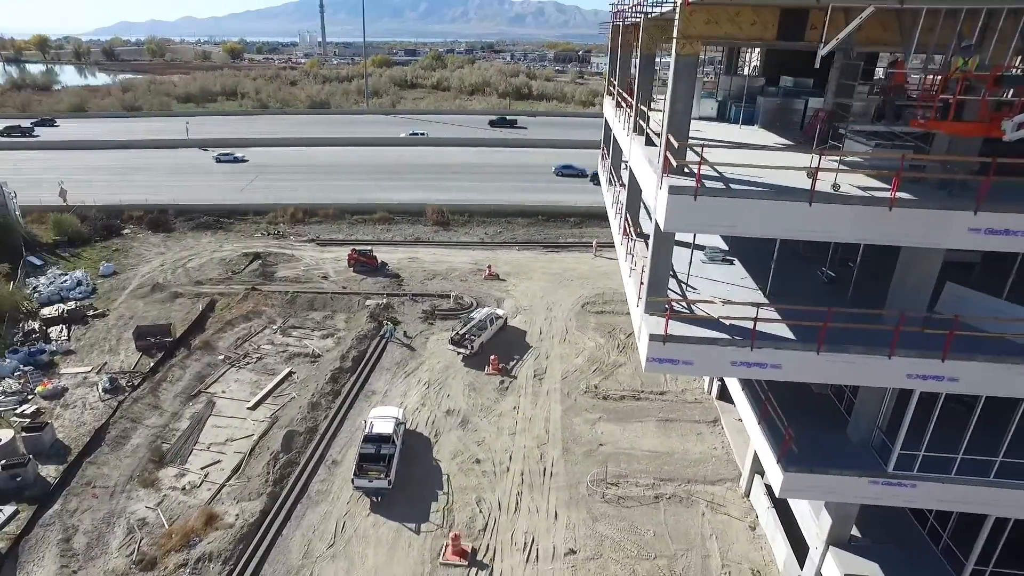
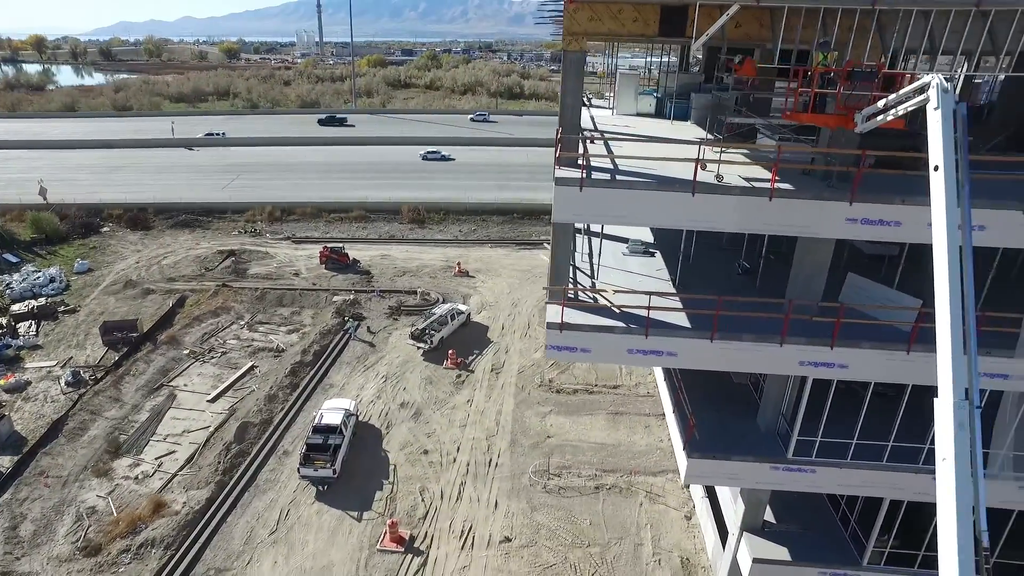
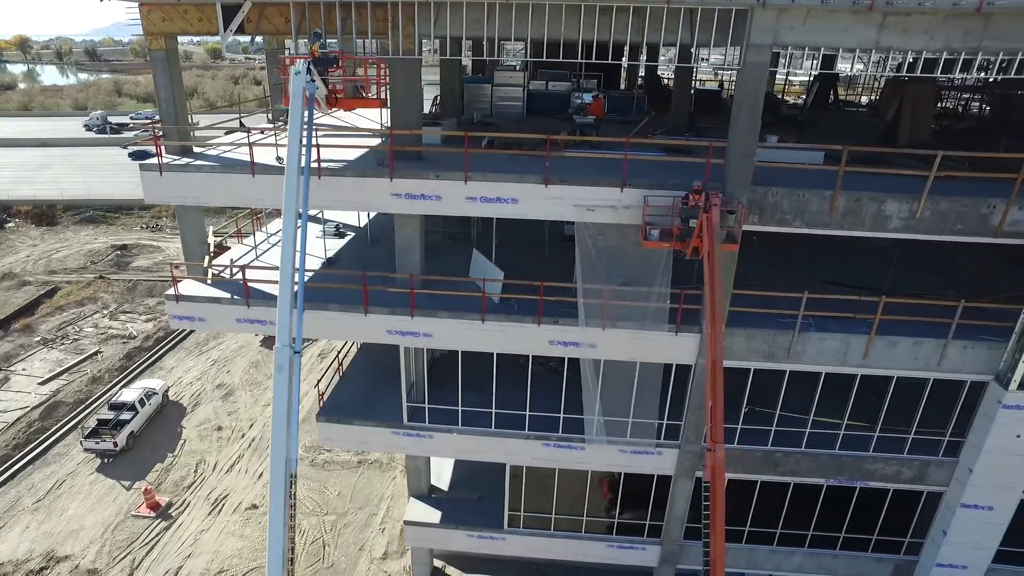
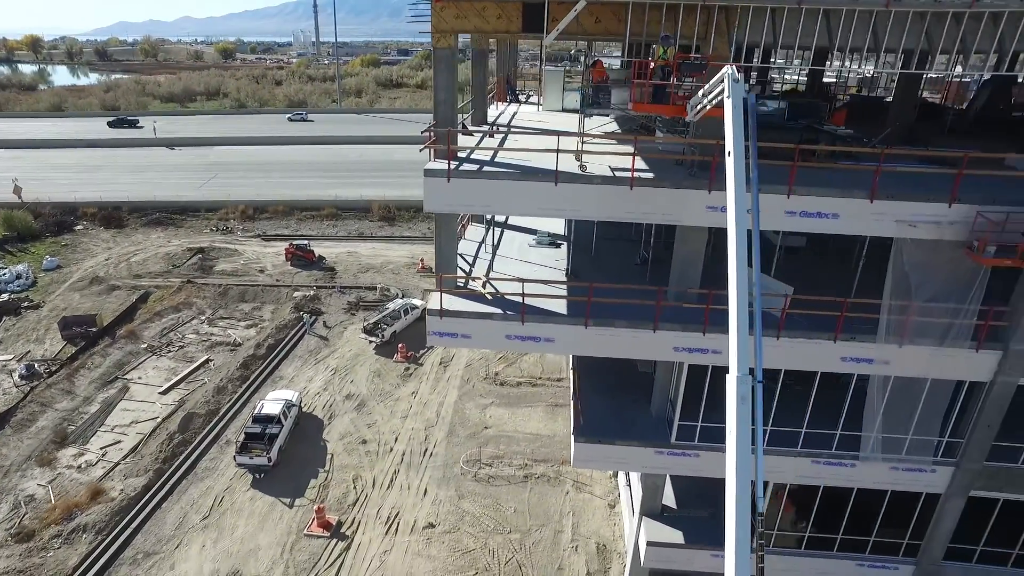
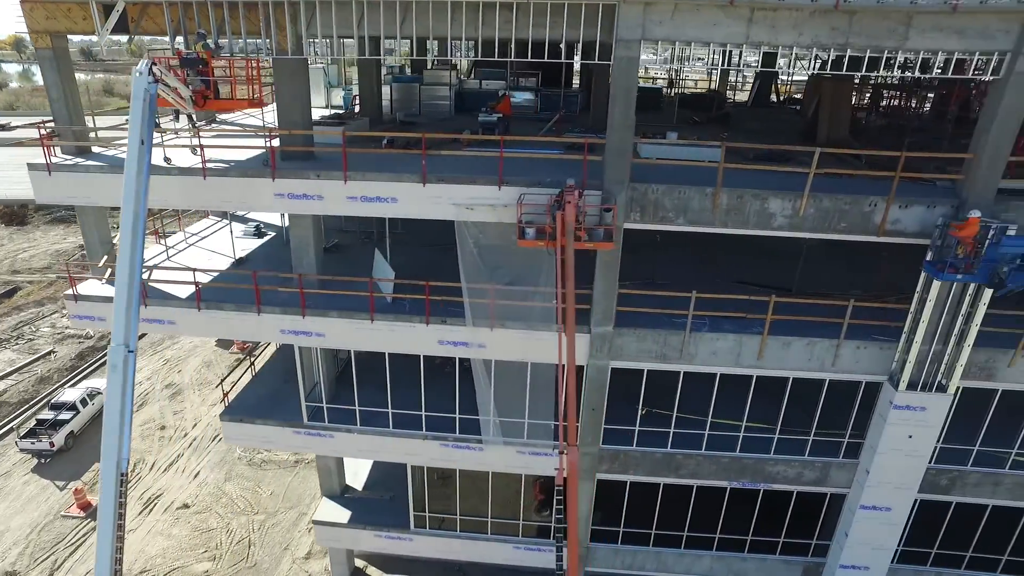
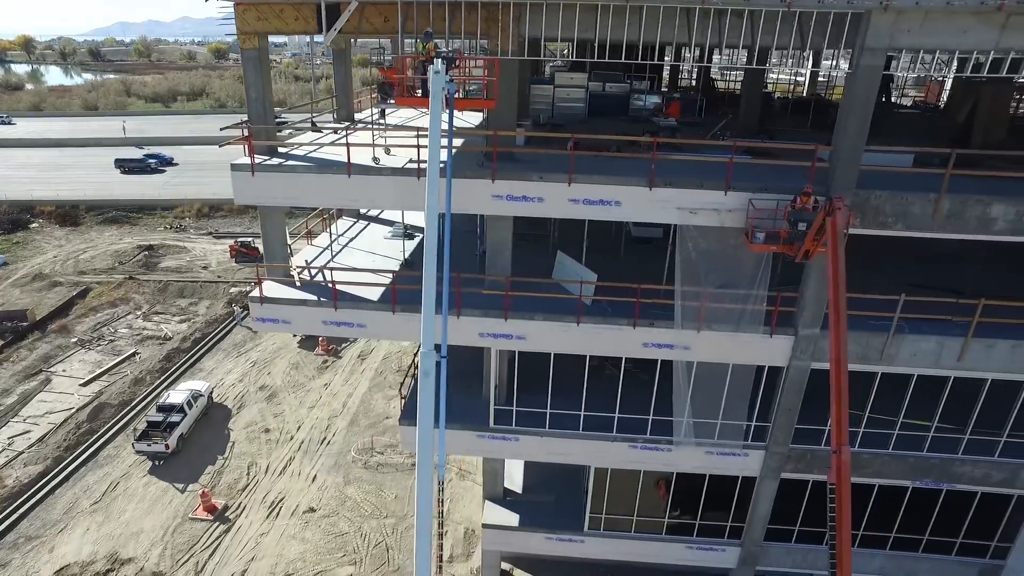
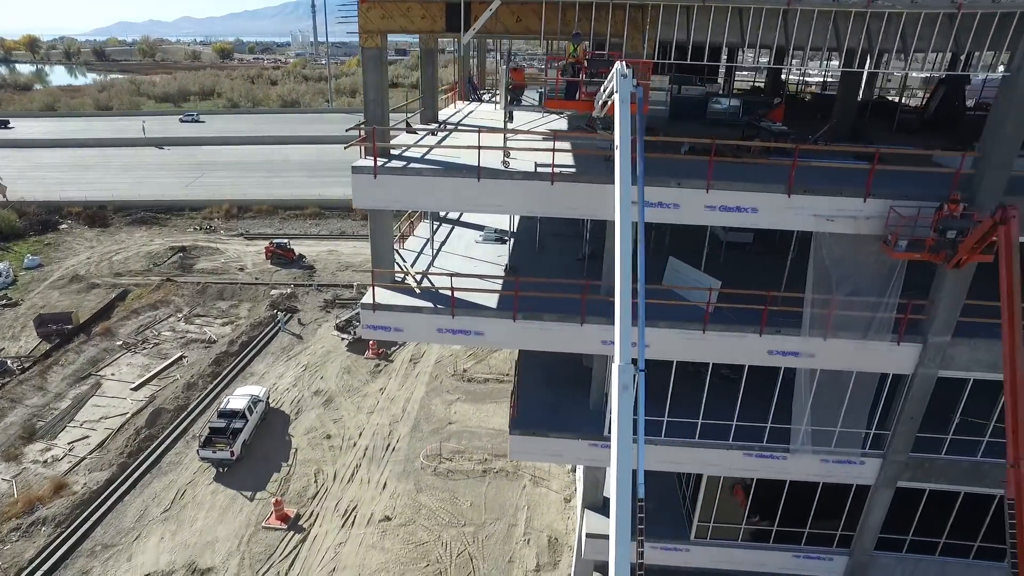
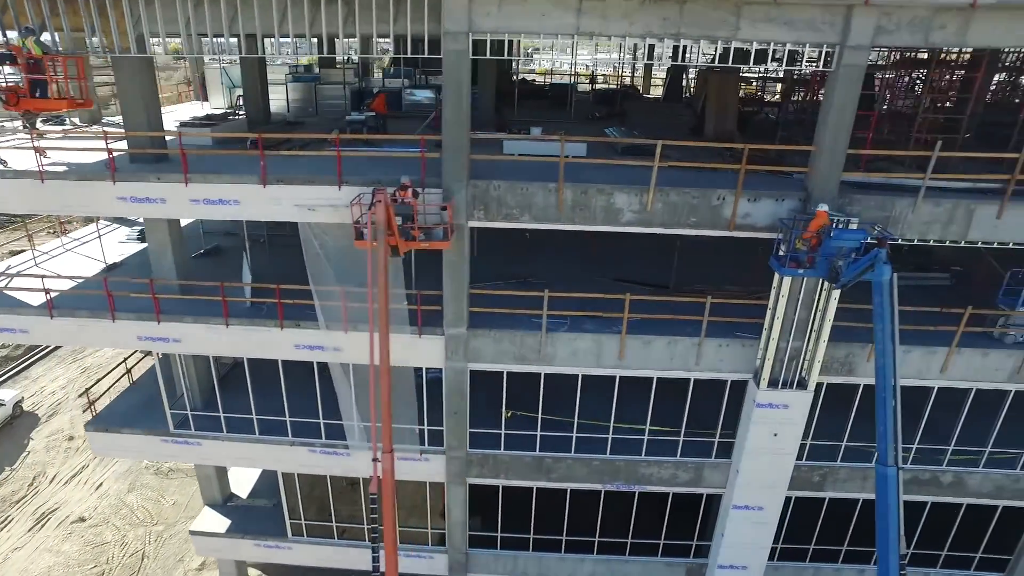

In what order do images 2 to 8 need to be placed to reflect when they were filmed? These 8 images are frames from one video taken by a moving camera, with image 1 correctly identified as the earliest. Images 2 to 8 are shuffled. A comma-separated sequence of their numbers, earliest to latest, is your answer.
2, 4, 7, 6, 3, 5, 8
